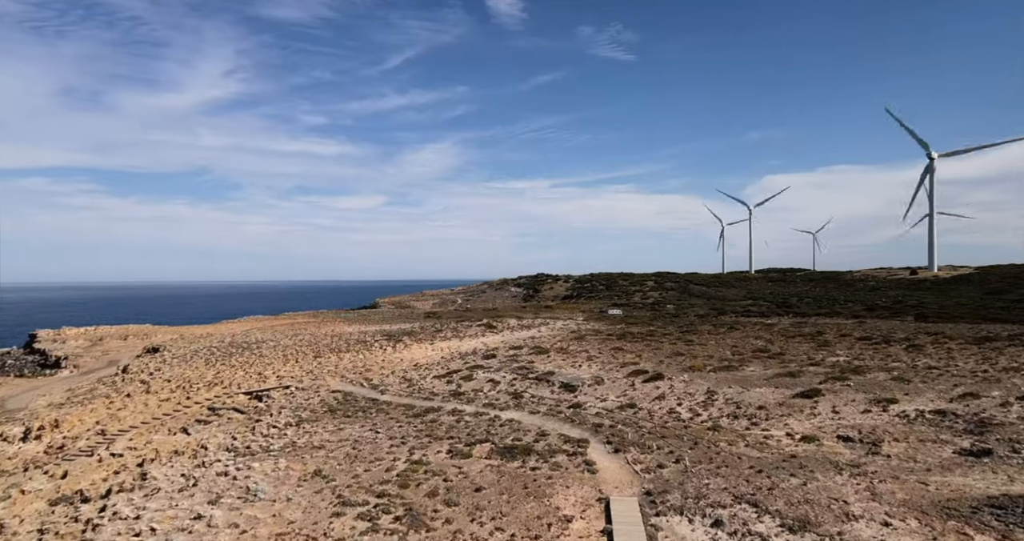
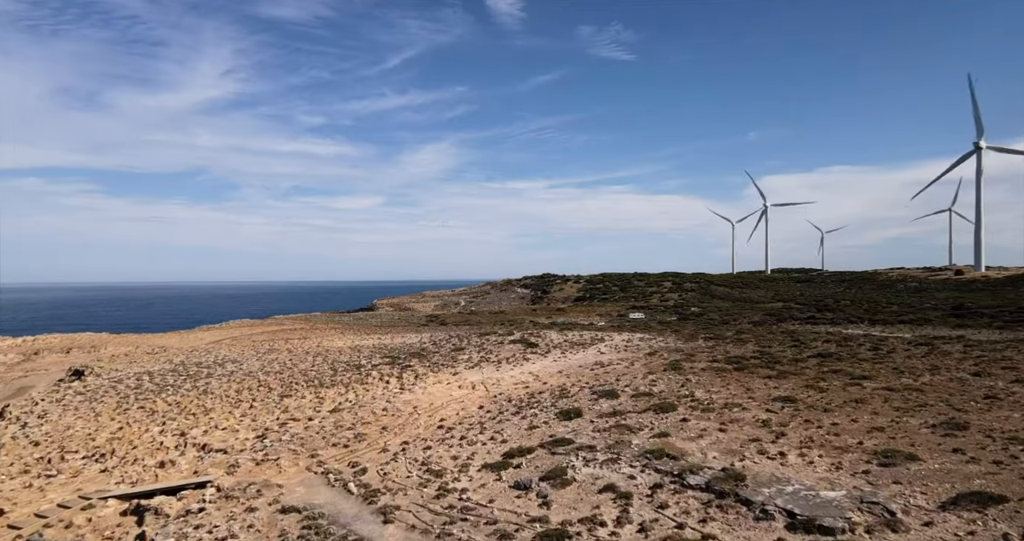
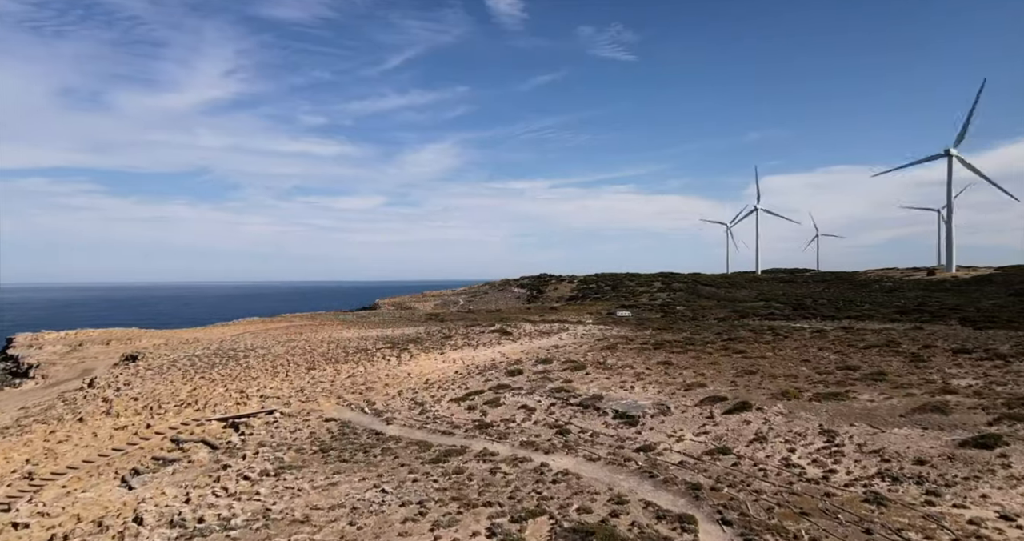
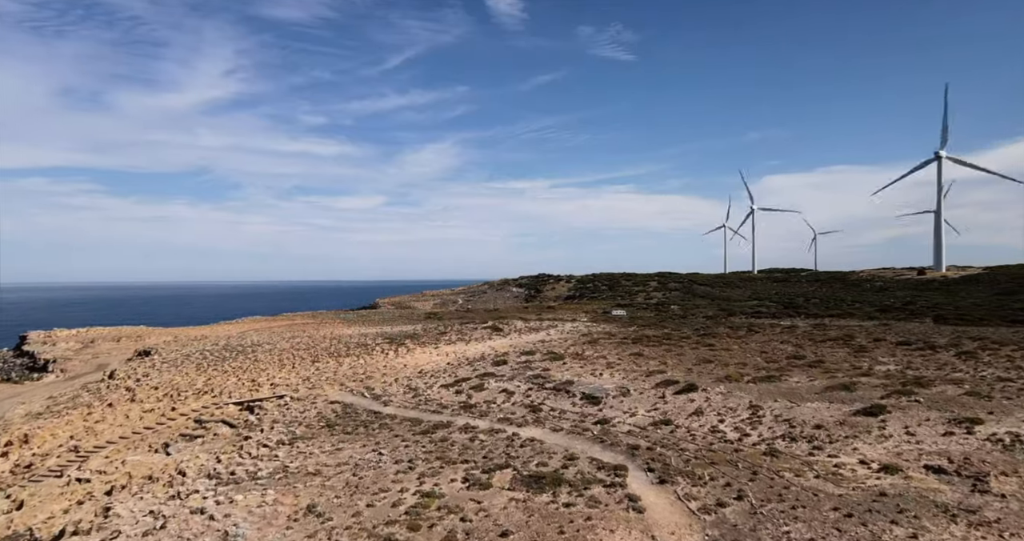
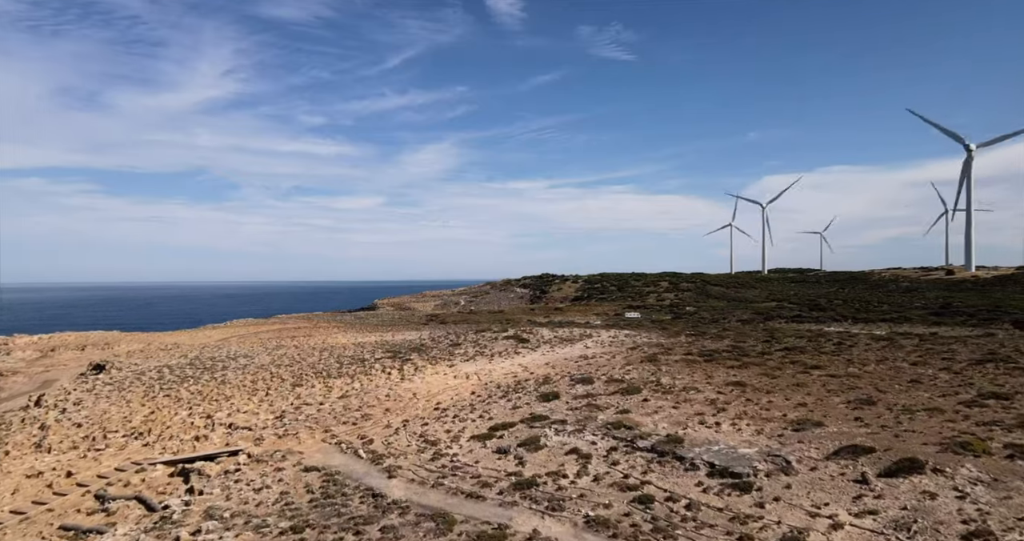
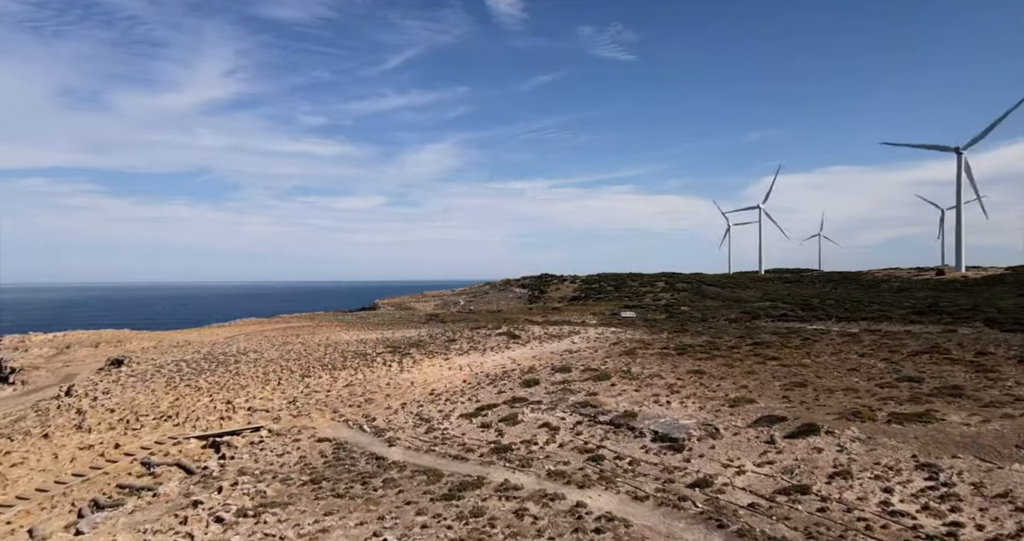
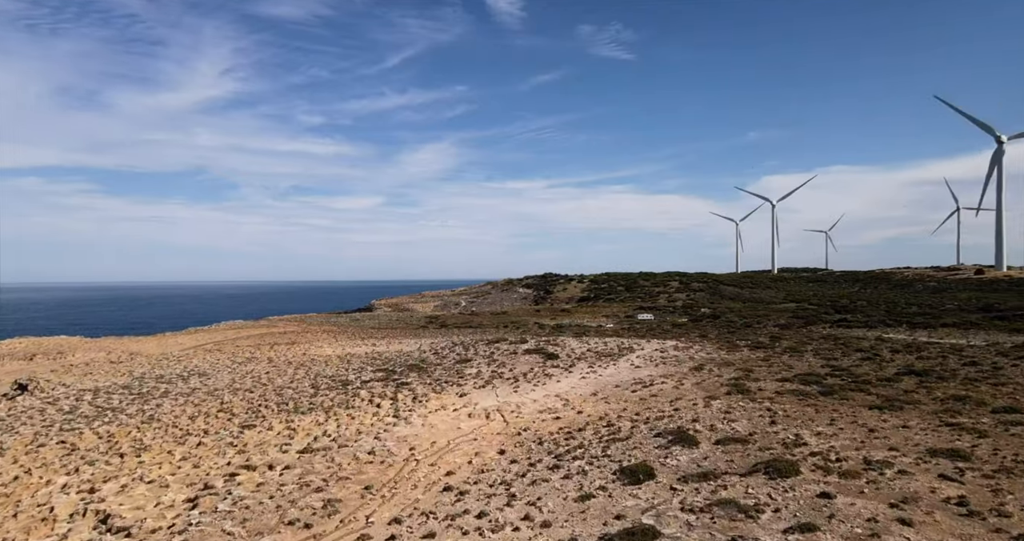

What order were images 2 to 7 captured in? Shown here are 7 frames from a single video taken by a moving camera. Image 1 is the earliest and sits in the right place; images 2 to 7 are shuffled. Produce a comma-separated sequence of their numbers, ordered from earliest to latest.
4, 3, 6, 5, 2, 7
